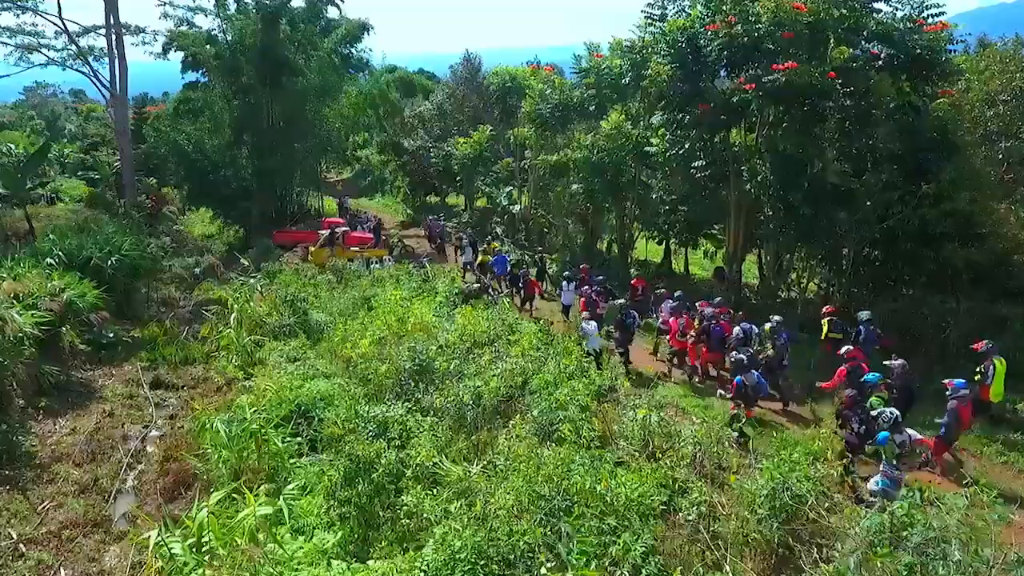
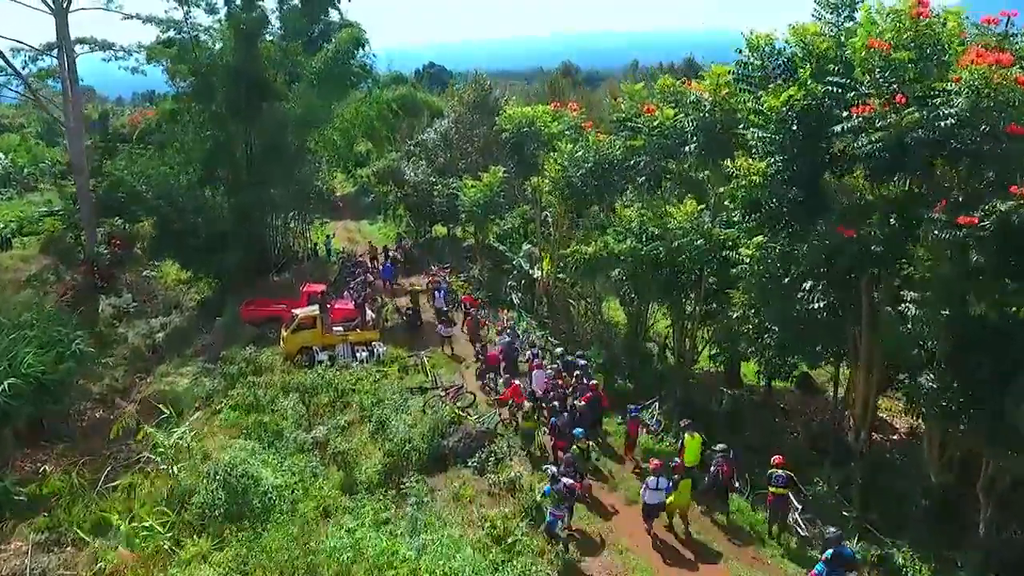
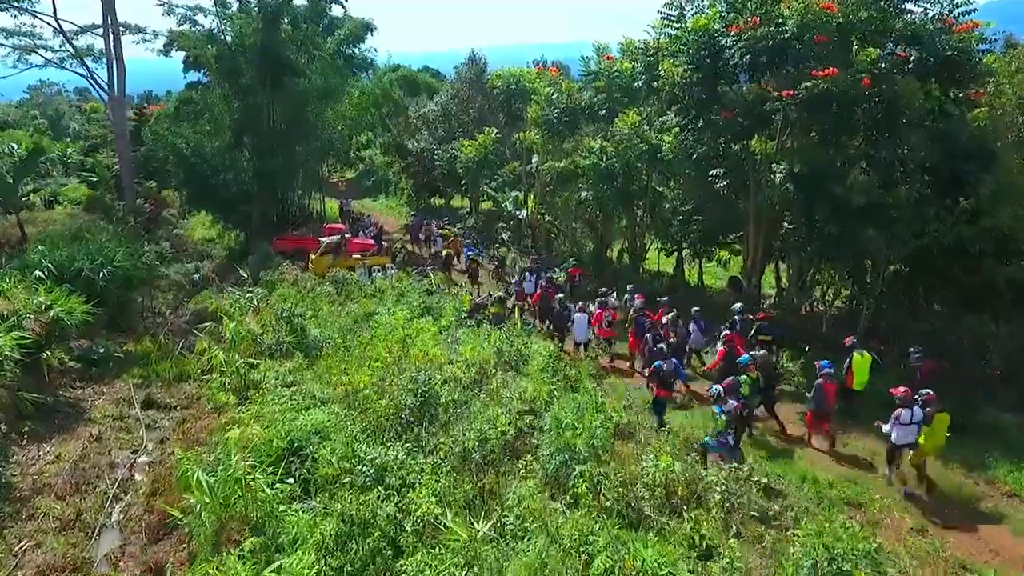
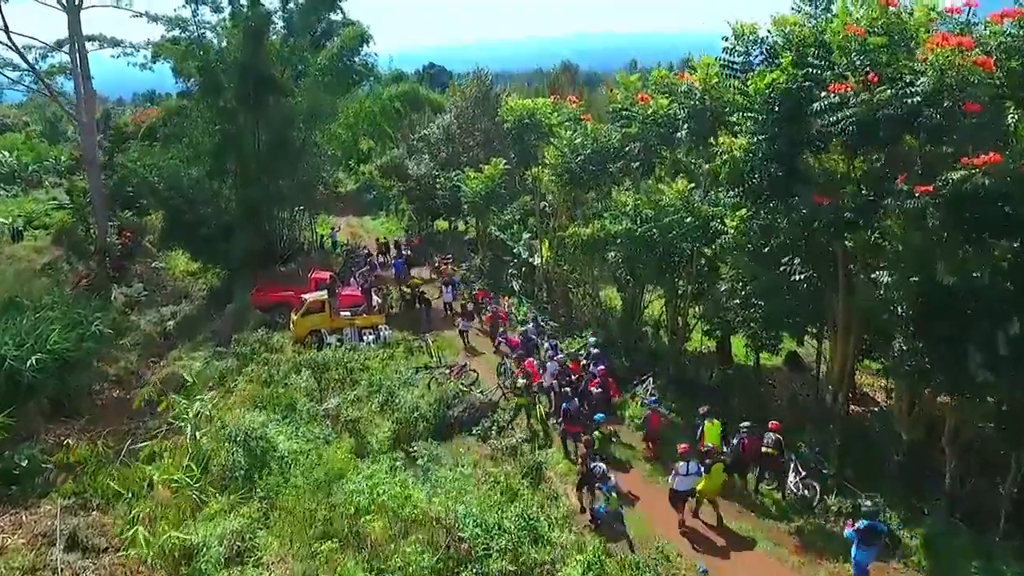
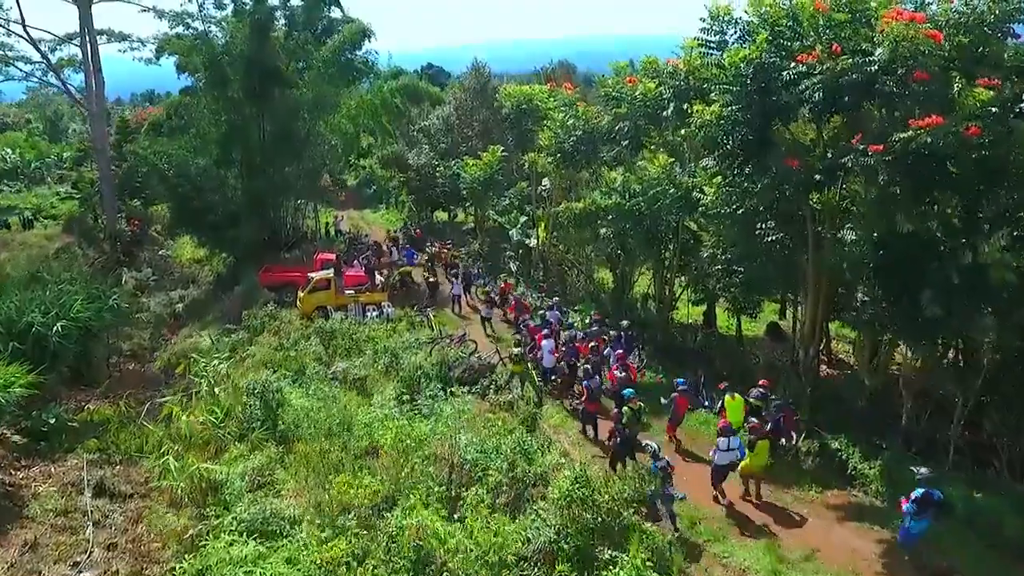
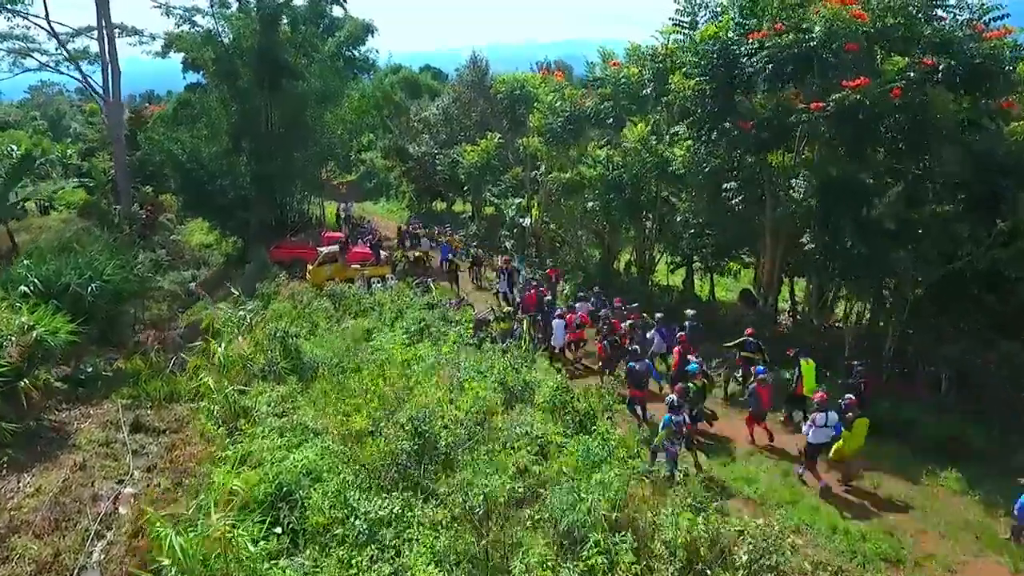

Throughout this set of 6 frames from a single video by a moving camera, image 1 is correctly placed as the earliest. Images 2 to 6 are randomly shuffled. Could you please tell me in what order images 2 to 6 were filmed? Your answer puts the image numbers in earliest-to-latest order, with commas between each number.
3, 6, 5, 4, 2
